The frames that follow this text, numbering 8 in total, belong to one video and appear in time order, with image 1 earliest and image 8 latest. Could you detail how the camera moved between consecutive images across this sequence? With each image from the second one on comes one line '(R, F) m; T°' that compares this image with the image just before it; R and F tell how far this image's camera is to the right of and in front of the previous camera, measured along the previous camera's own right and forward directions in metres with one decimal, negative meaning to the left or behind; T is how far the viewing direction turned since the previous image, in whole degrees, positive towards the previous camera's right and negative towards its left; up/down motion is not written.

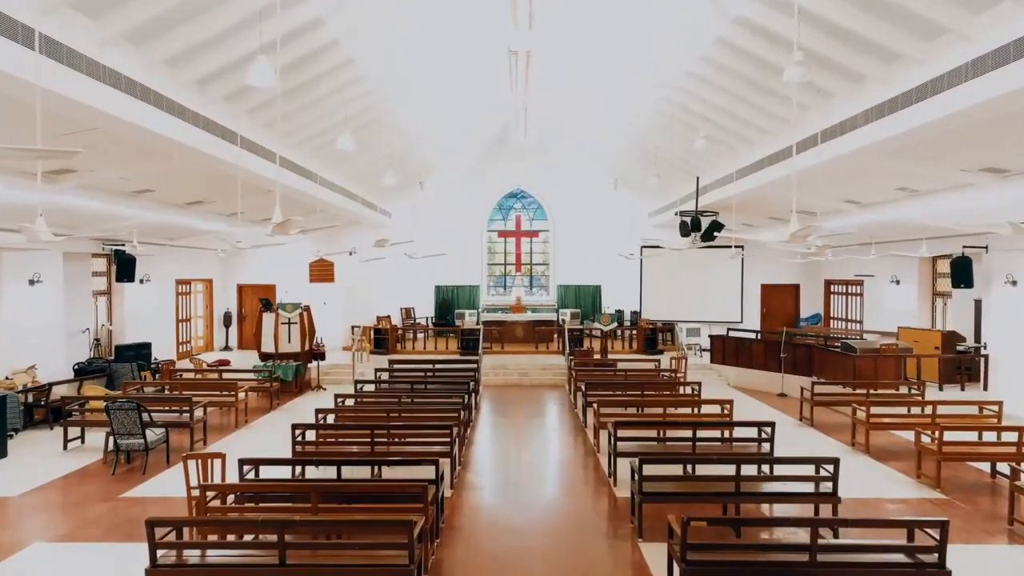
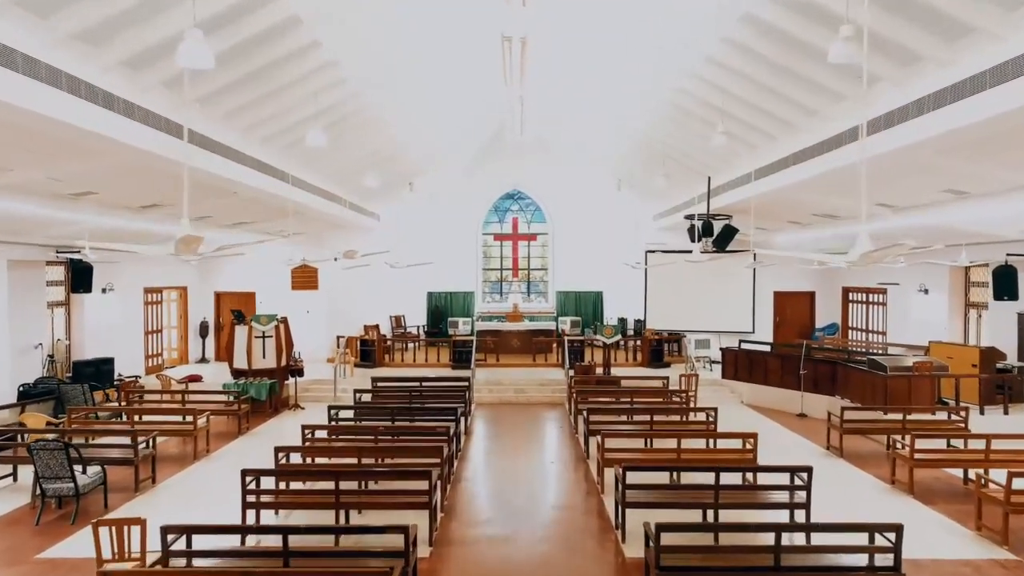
(+0.1, +1.0) m; 0°
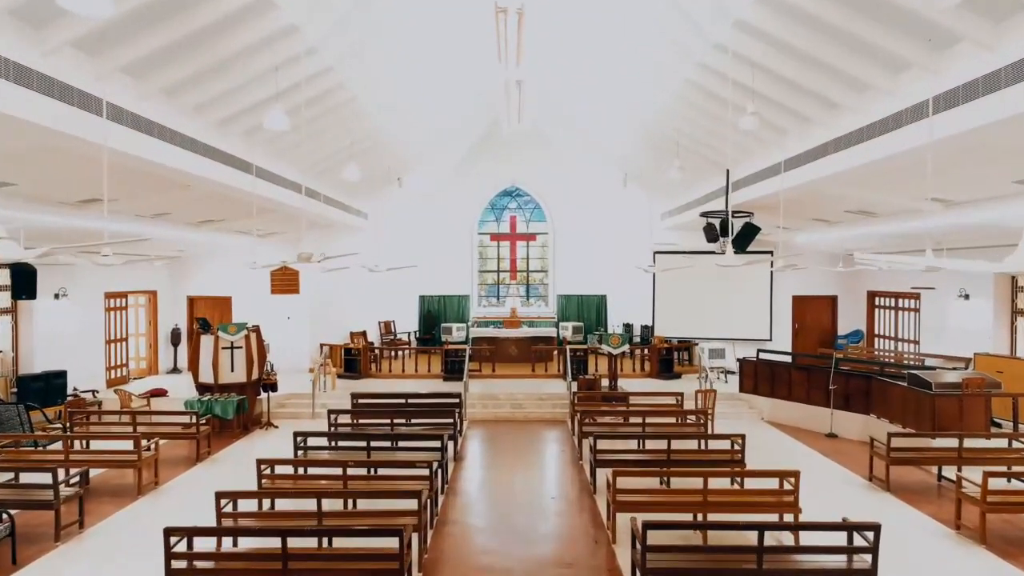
(+0.1, +1.2) m; 0°
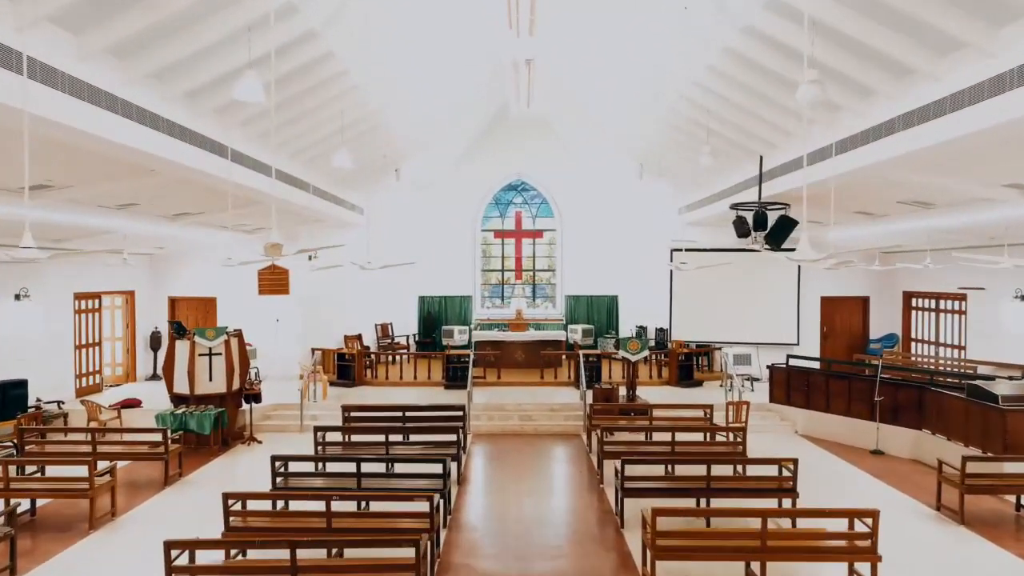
(-0.1, +1.0) m; 0°
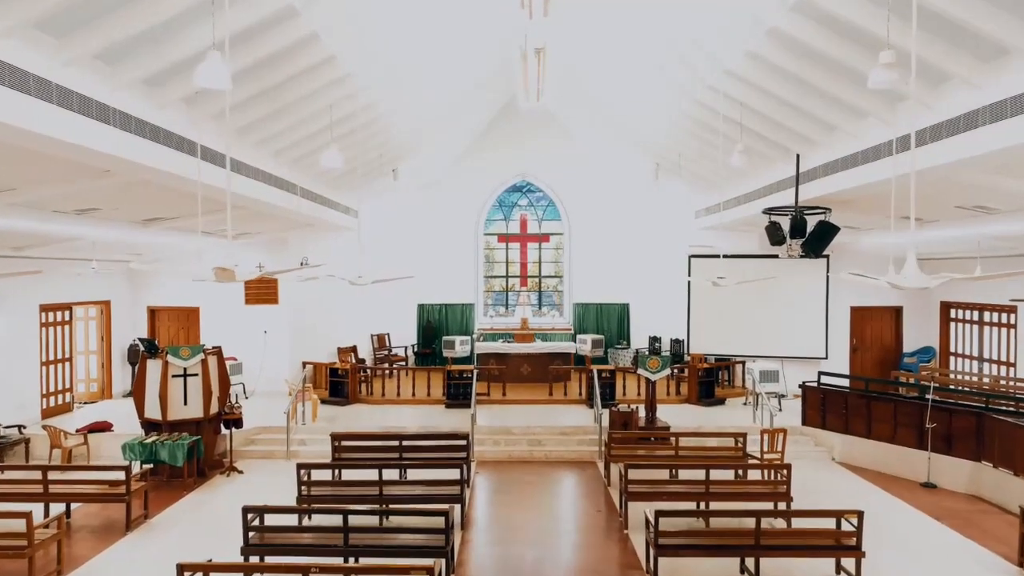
(-0.1, +0.9) m; 0°
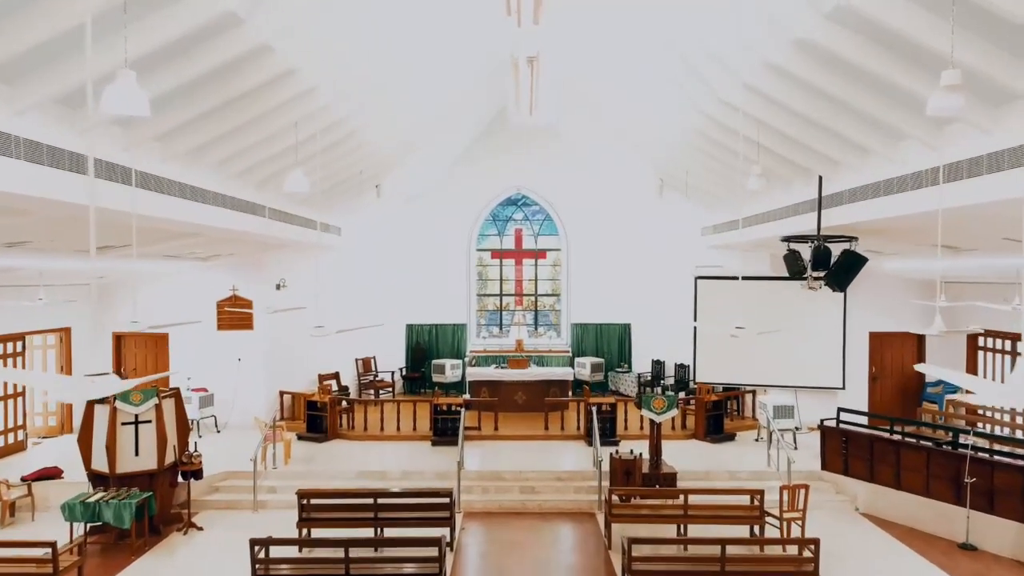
(+0.1, +0.9) m; 0°
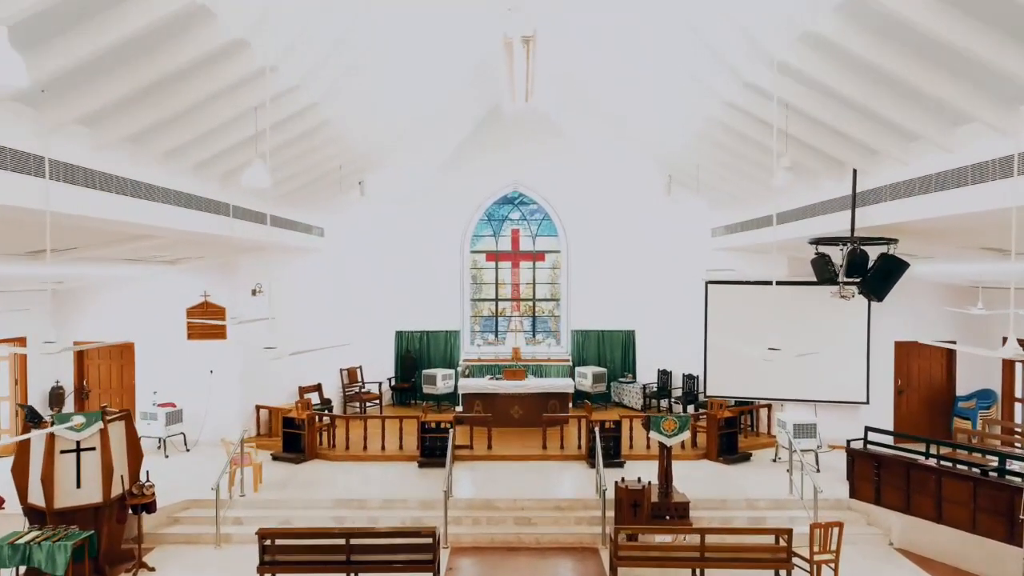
(+0.1, +0.9) m; 0°
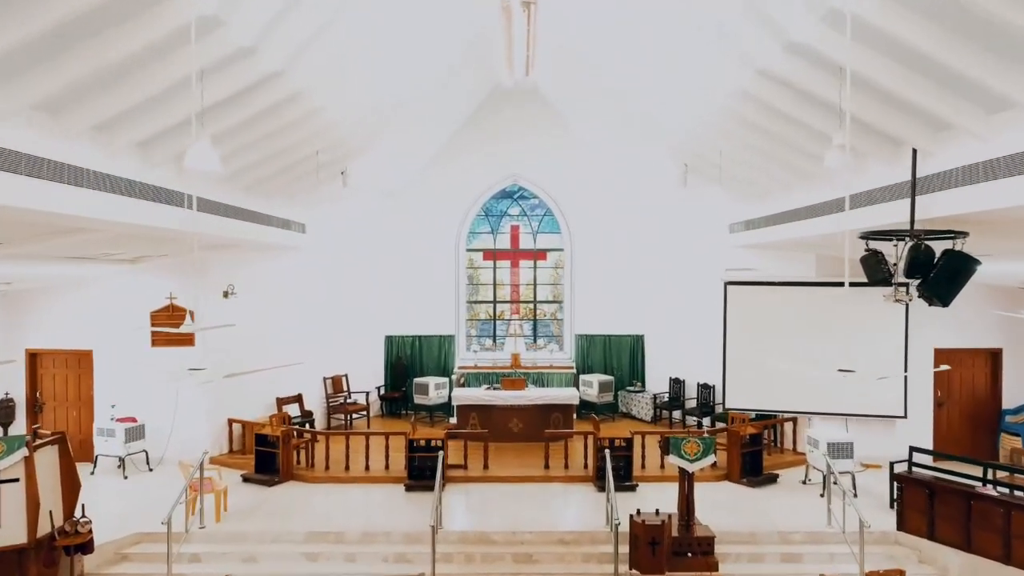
(0.0, +1.0) m; 0°
